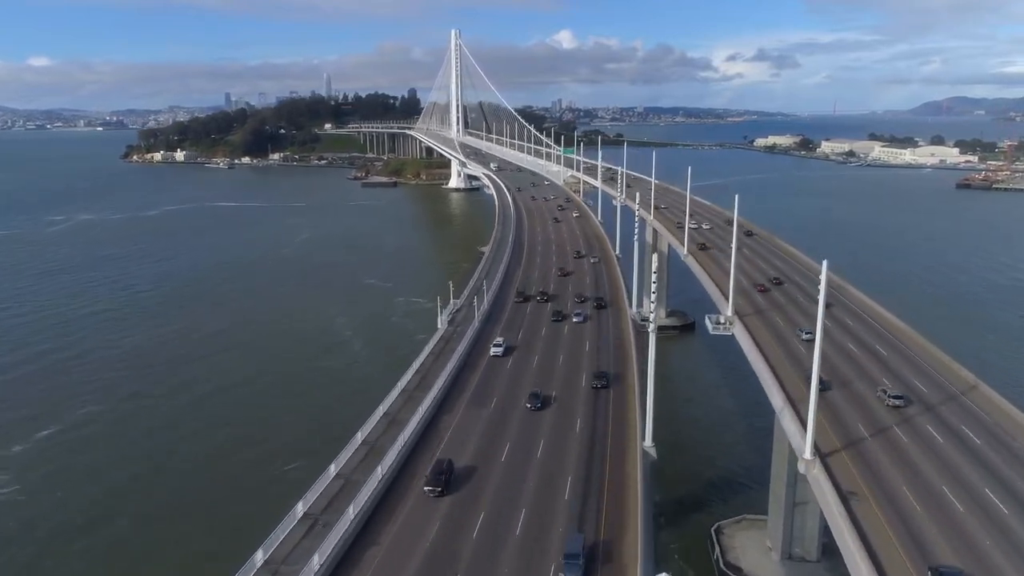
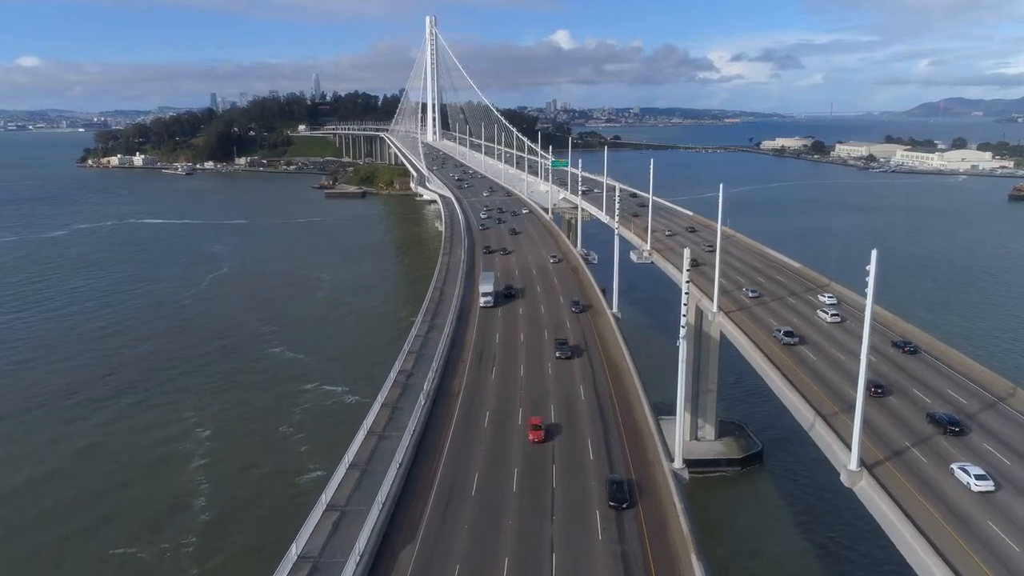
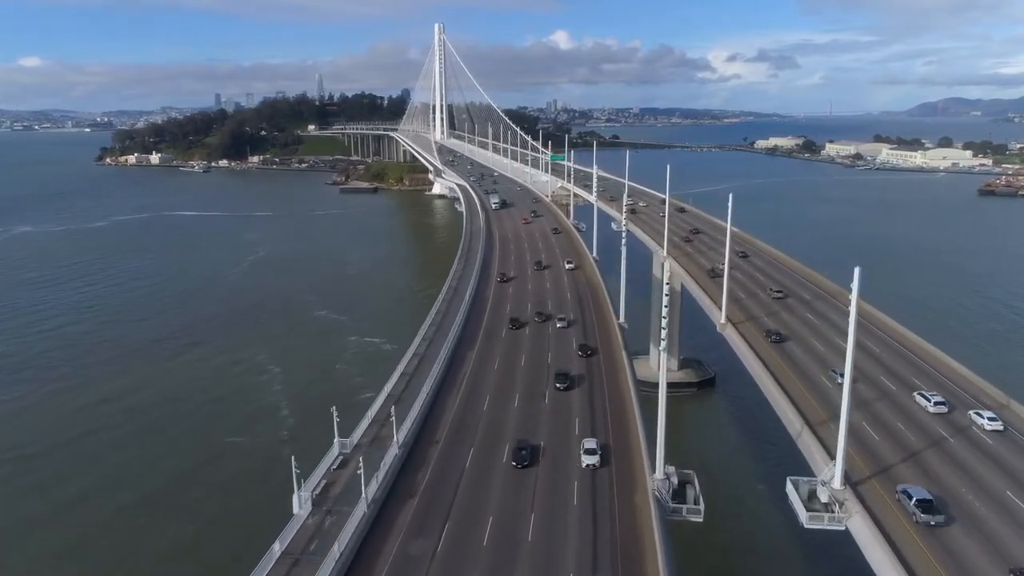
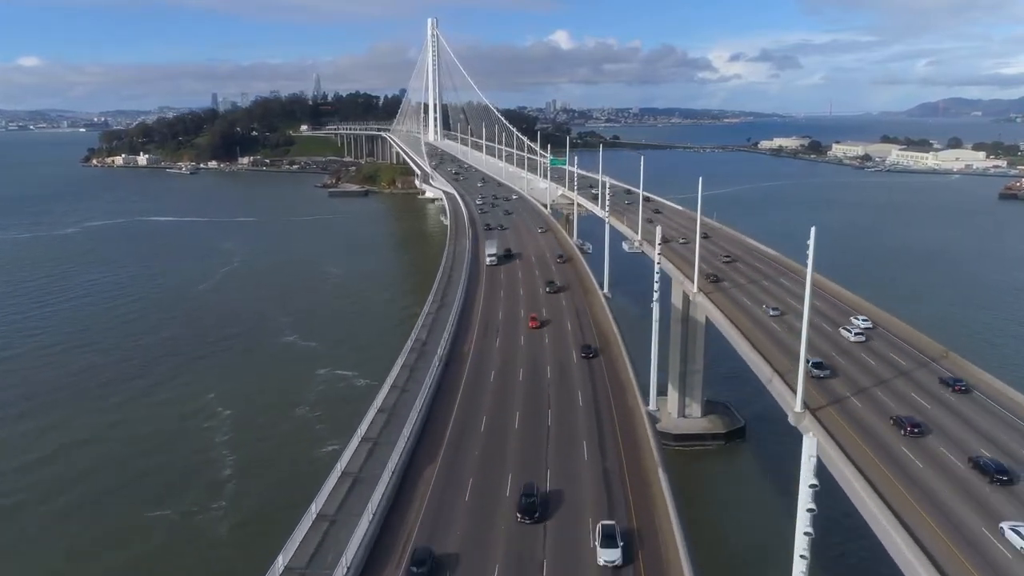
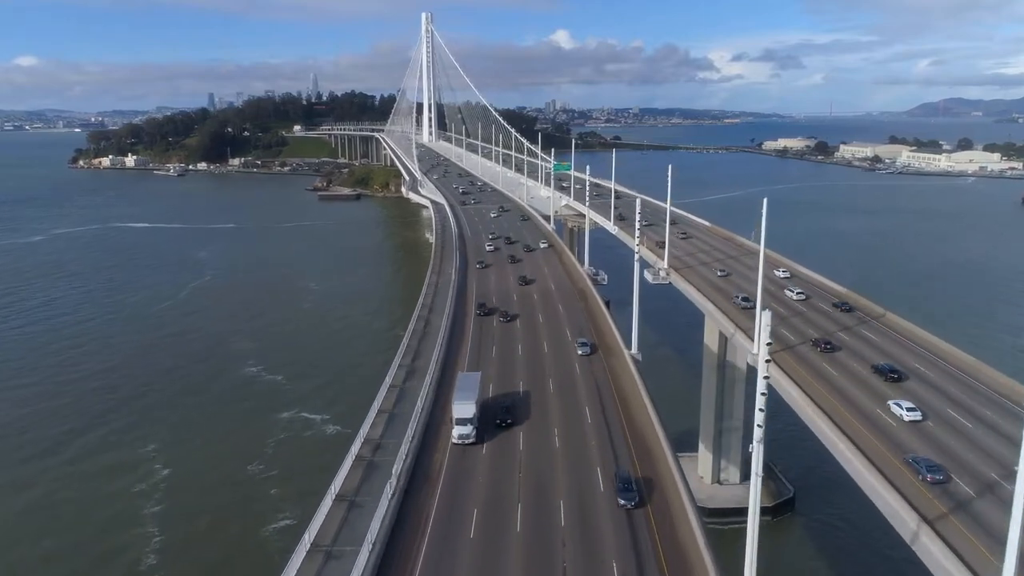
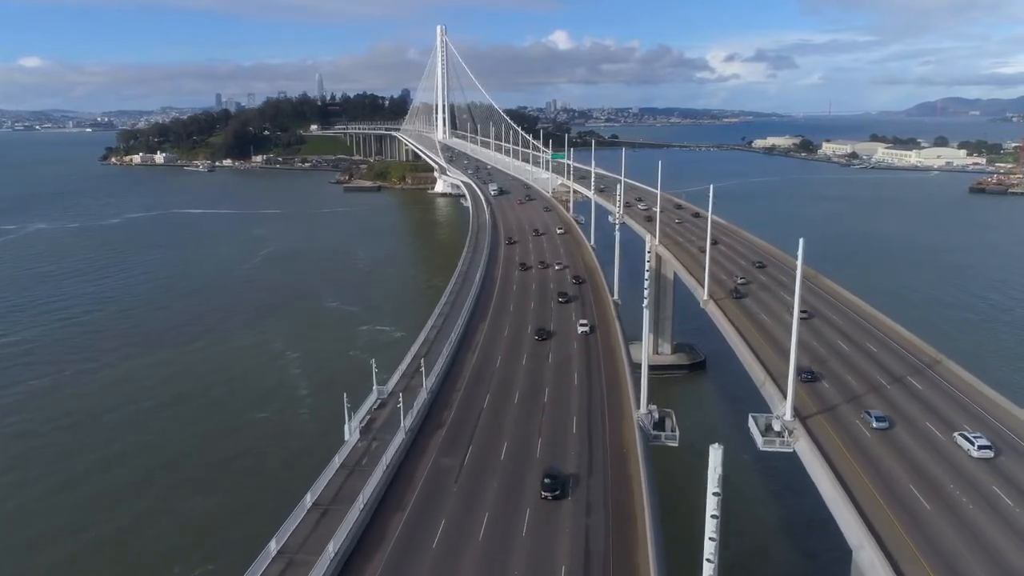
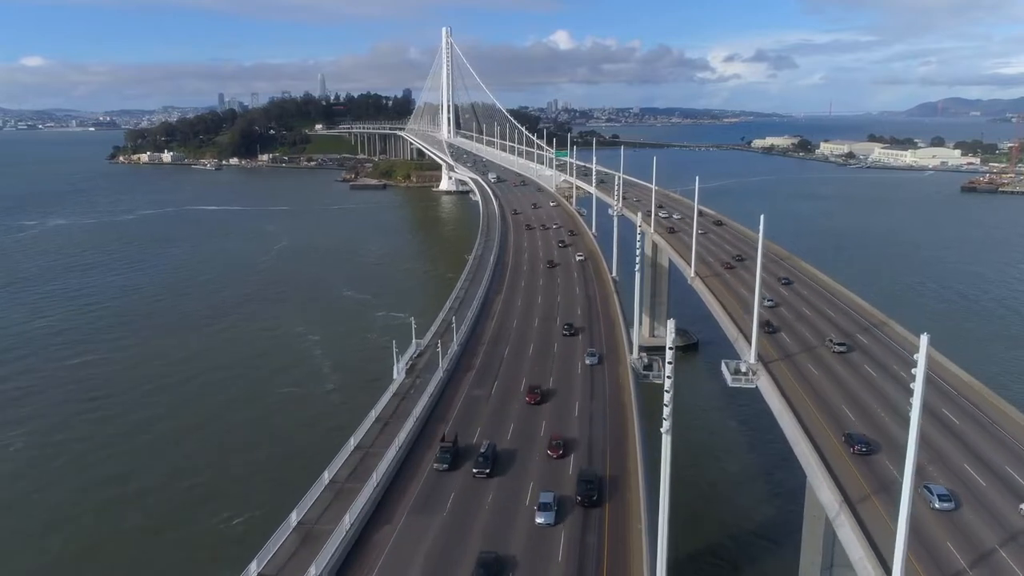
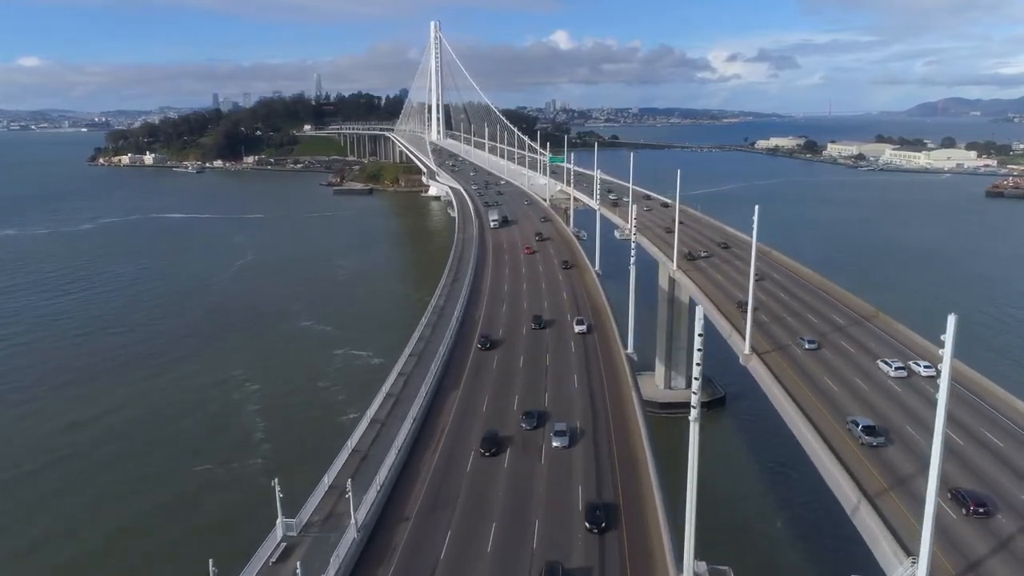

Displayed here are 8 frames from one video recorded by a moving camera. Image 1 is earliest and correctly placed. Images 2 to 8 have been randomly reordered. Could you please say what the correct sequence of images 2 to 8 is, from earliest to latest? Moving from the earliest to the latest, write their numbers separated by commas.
7, 6, 3, 8, 4, 2, 5
